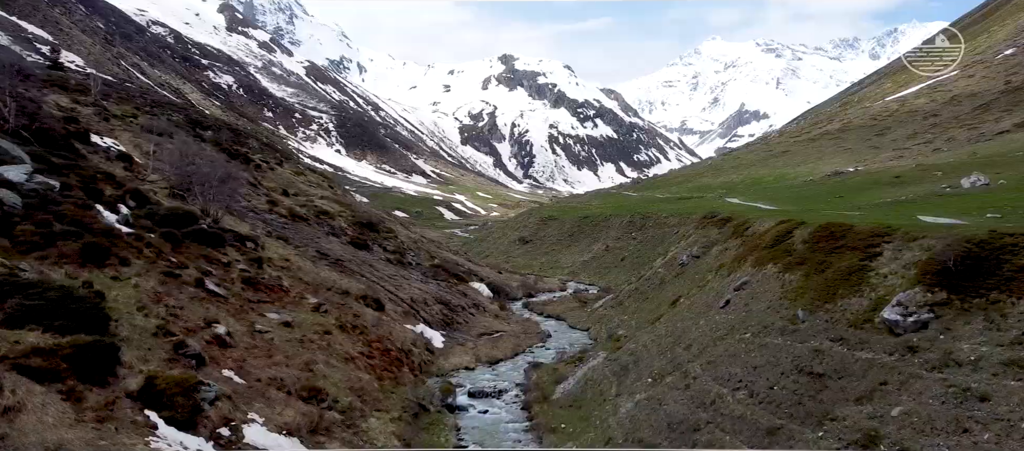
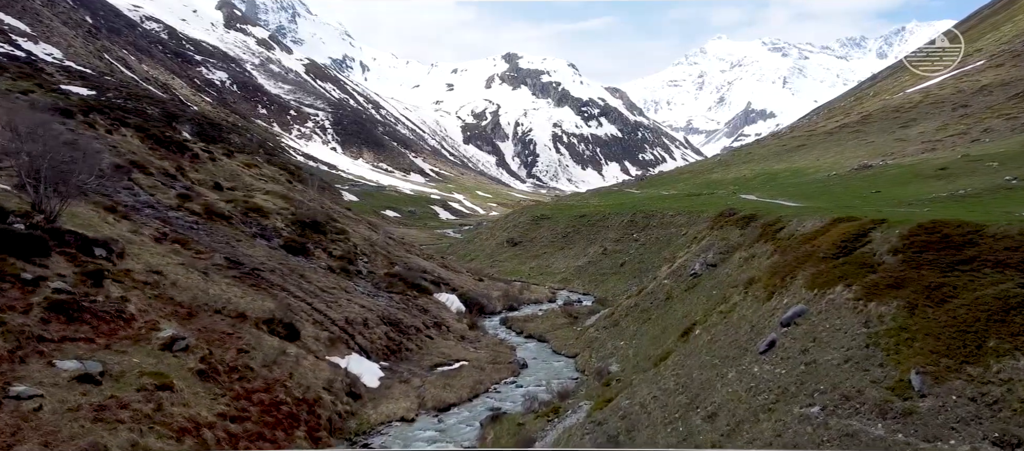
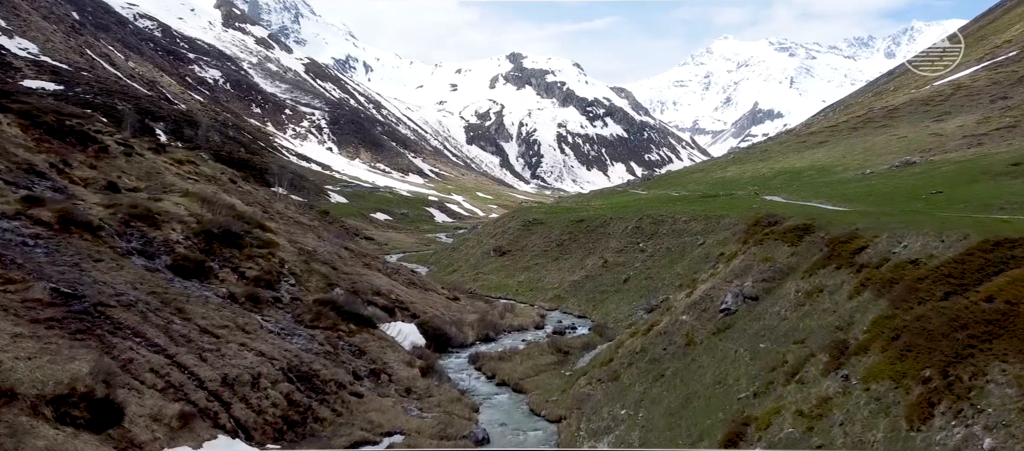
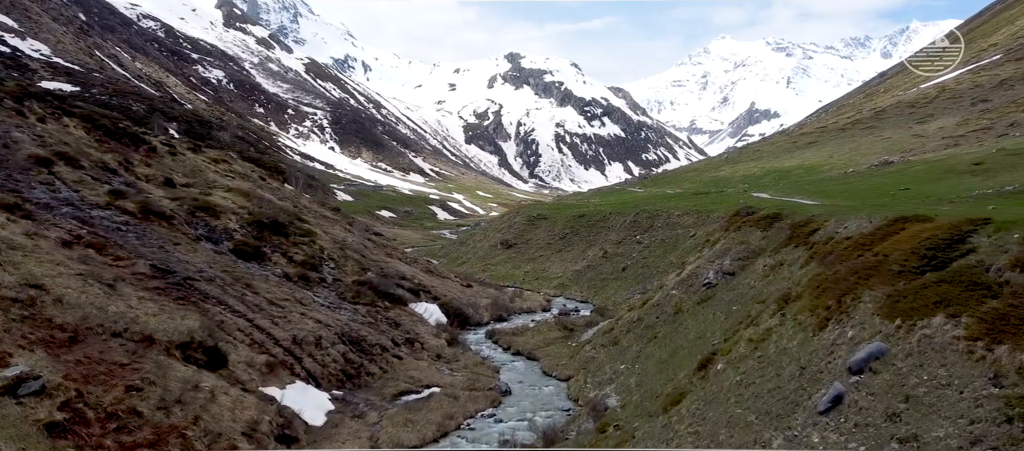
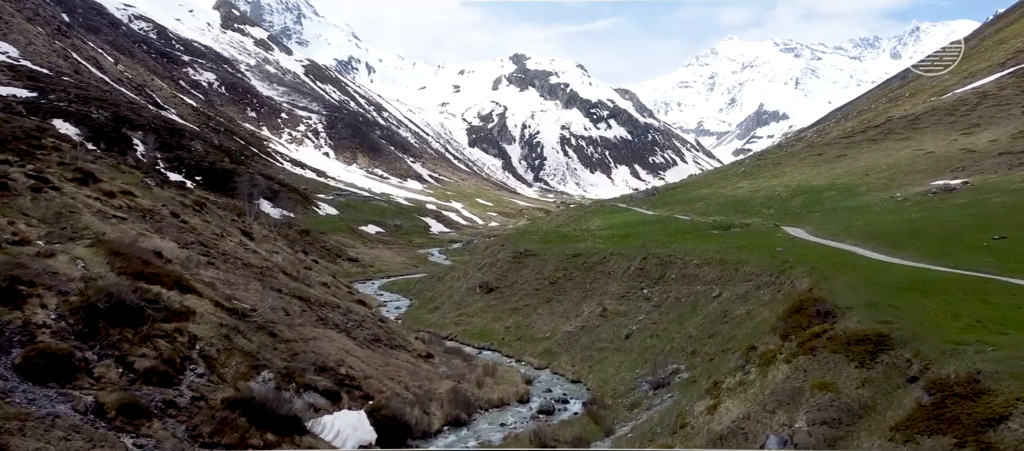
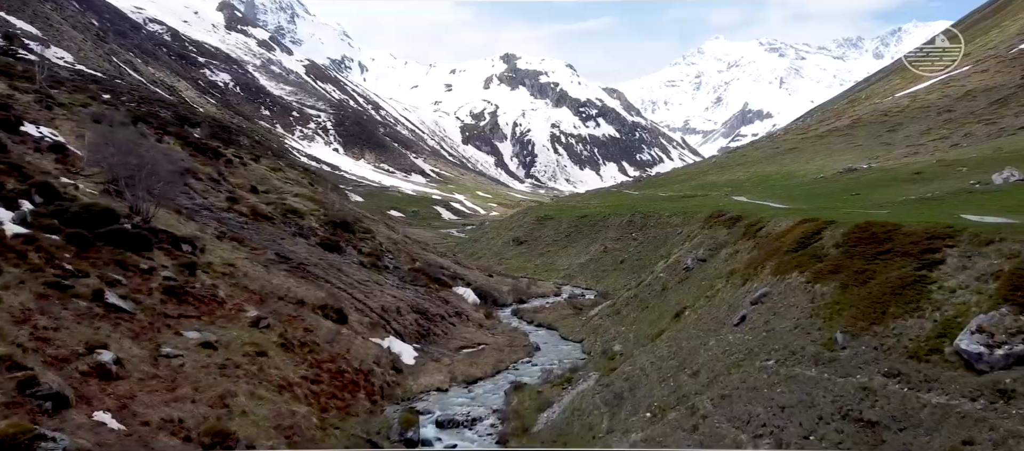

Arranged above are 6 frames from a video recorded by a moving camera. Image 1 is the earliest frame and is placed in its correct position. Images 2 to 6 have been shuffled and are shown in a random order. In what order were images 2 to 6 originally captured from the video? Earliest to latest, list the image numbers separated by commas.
6, 2, 4, 3, 5
